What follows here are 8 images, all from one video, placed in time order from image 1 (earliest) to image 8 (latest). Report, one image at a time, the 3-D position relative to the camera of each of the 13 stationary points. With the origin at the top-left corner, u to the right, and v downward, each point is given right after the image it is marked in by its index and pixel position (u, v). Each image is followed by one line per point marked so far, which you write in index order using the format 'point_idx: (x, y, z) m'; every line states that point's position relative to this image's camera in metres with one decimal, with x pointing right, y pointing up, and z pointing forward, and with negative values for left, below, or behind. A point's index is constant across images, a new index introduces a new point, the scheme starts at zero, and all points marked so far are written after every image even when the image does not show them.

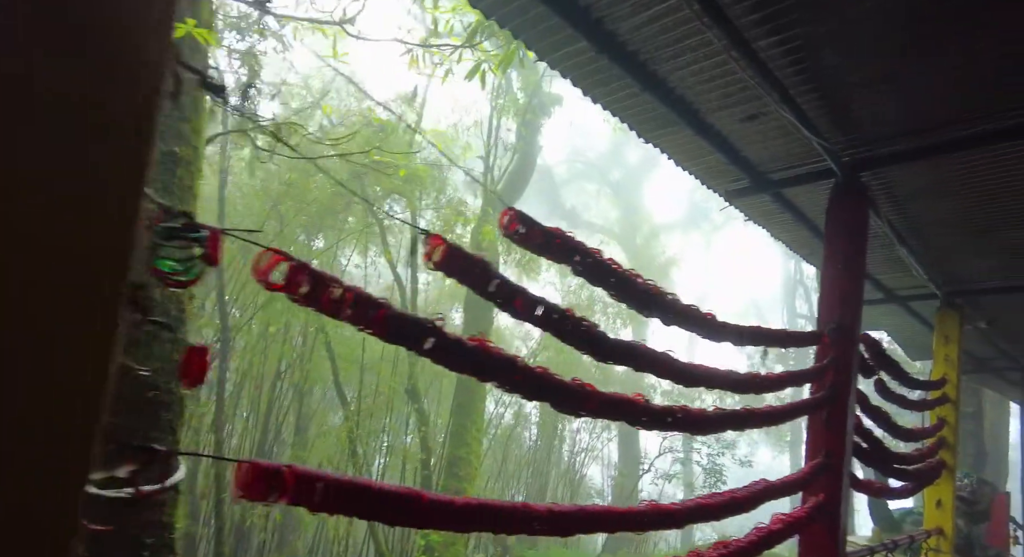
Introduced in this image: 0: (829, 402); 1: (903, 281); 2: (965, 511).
0: (+1.2, -0.5, +2.3) m
1: (+2.9, 0.0, +4.4) m
2: (+4.1, -2.1, +5.3) m
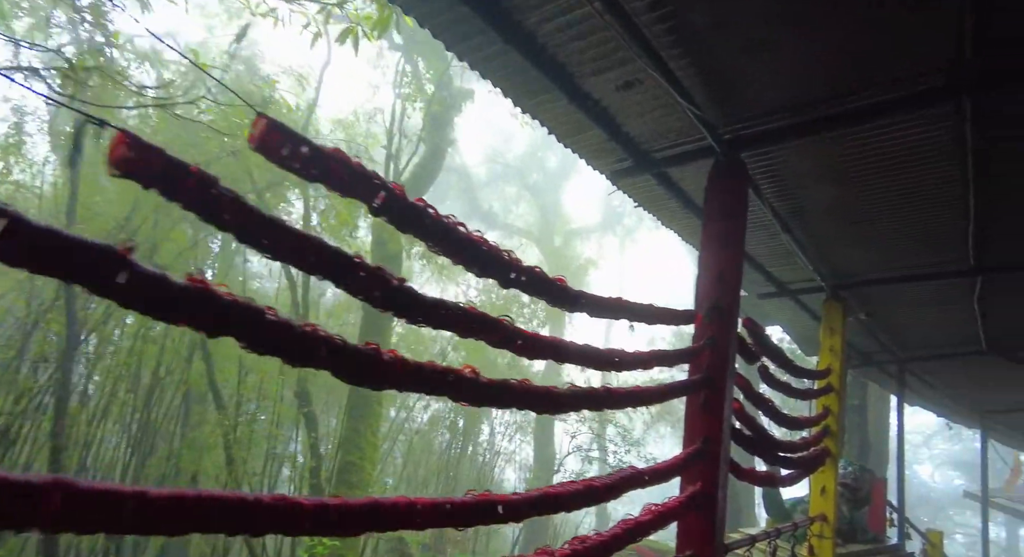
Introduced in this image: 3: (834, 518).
0: (+0.7, -0.4, +2.2) m
1: (+2.1, 0.0, +4.5) m
2: (+3.1, -2.0, +5.5) m
3: (+2.3, -1.7, +4.2) m
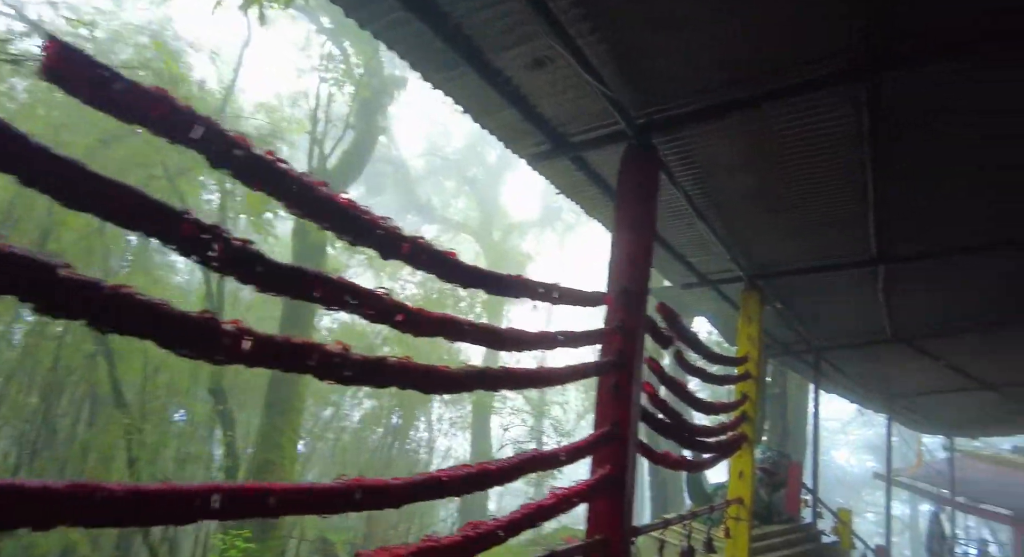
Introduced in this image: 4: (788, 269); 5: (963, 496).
0: (+0.4, -0.3, +2.2) m
1: (+1.6, +0.1, +4.6) m
2: (+2.5, -2.0, +5.7) m
3: (+1.7, -1.6, +4.3) m
4: (+2.1, +0.1, +4.6) m
5: (+9.2, -4.4, +12.0) m
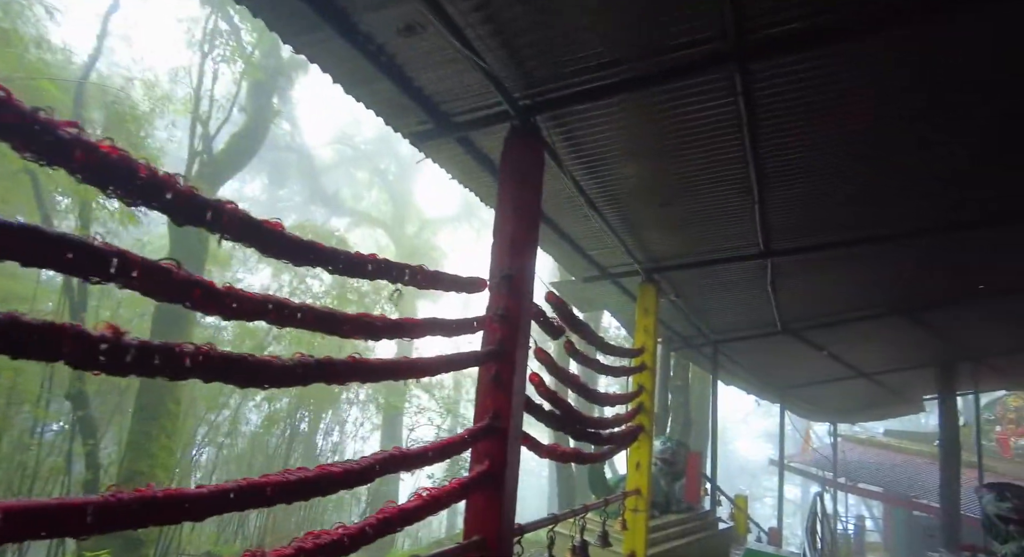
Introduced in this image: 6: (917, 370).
0: (-0.1, -0.3, +2.1) m
1: (+0.8, +0.2, +4.6) m
2: (+1.5, -1.9, +5.8) m
3: (+1.0, -1.6, +4.4) m
4: (+1.4, +0.1, +4.6) m
5: (+7.3, -4.4, +13.0) m
6: (+6.0, -1.4, +8.7) m
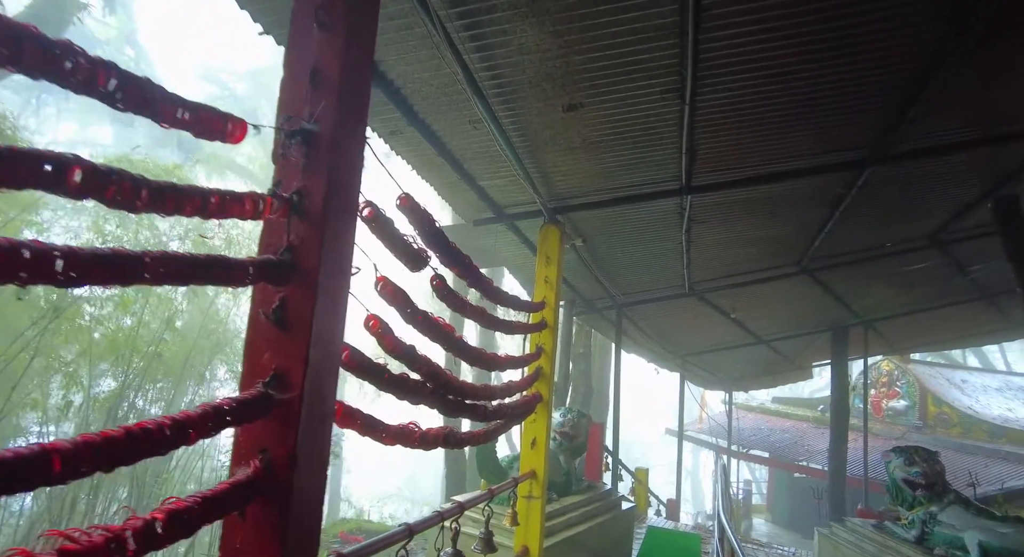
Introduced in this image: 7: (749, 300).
0: (-0.5, 0.0, +1.2) m
1: (0.0, +0.5, +3.7) m
2: (+0.5, -1.5, +5.1) m
3: (+0.2, -1.2, +3.6) m
4: (+0.5, +0.5, +3.9) m
5: (+5.0, -3.7, +13.2) m
6: (+4.4, -0.8, +8.6) m
7: (+2.8, -0.3, +7.0) m
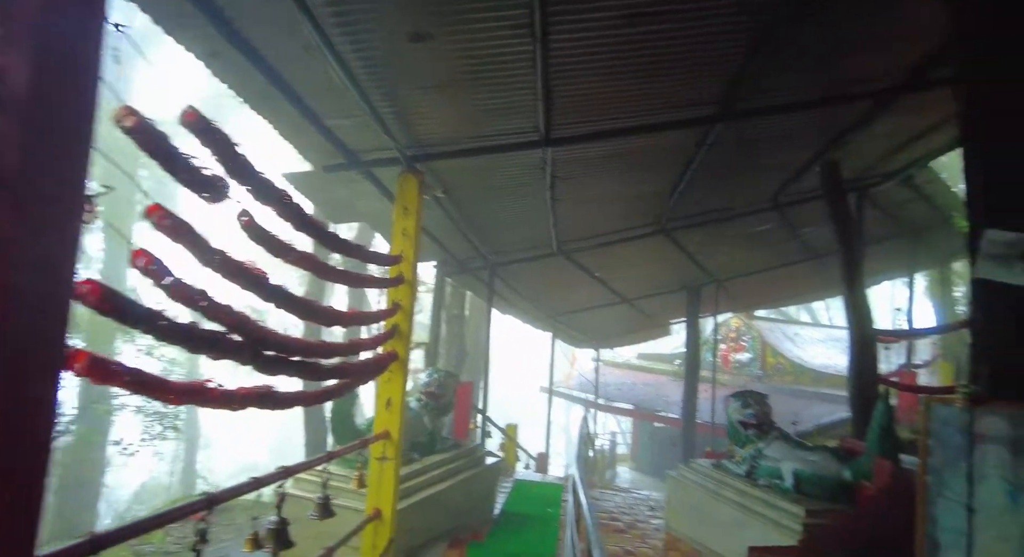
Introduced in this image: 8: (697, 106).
0: (-0.9, +0.1, +0.9) m
1: (-0.9, +0.8, +3.4) m
2: (-0.7, -1.1, +5.0) m
3: (-0.7, -0.9, +3.4) m
4: (-0.4, +0.8, +3.7) m
5: (+2.2, -2.8, +13.9) m
6: (+2.5, -0.2, +9.2) m
7: (+1.2, +0.2, +7.2) m
8: (+1.1, +1.0, +3.5) m
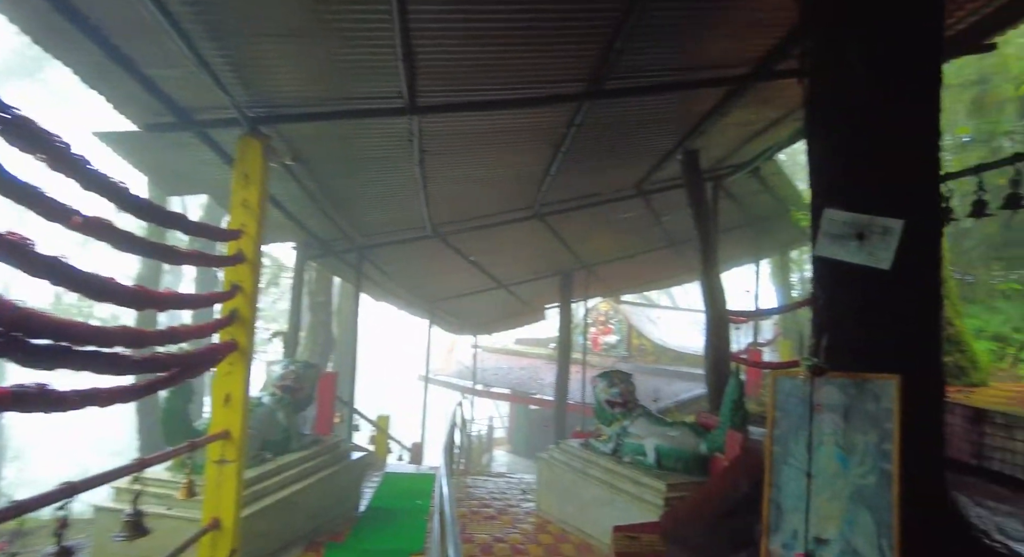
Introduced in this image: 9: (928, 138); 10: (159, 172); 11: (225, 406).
0: (-1.1, +0.2, +0.5) m
1: (-1.6, +0.9, +2.9) m
2: (-1.8, -1.0, +4.6) m
3: (-1.4, -0.8, +3.0) m
4: (-1.2, +0.9, +3.3) m
5: (-0.8, -2.5, +13.9) m
6: (+0.5, 0.0, +9.3) m
7: (-0.3, +0.4, +7.1) m
8: (+0.3, +1.2, +3.4) m
9: (+1.7, +0.6, +2.4) m
10: (-2.4, +0.7, +4.0) m
11: (-1.5, -0.7, +3.2) m
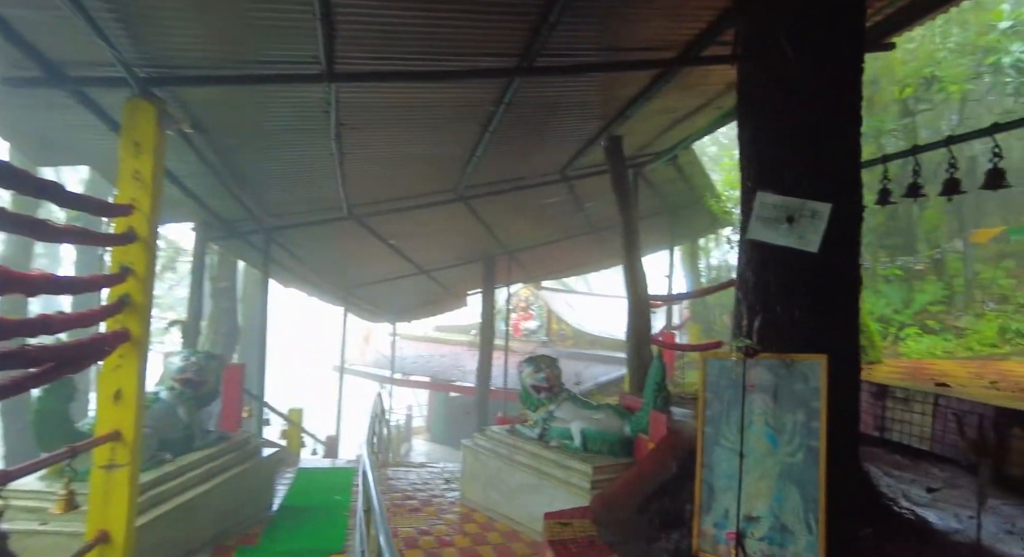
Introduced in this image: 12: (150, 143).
0: (-1.0, +0.2, +0.2) m
1: (-1.9, +1.0, +2.5) m
2: (-2.3, -0.8, +4.2) m
3: (-1.8, -0.7, +2.7) m
4: (-1.5, +1.0, +2.9) m
5: (-2.6, -2.2, +13.6) m
6: (-0.7, +0.2, +9.2) m
7: (-1.2, +0.6, +6.8) m
8: (-0.1, +1.2, +3.3) m
9: (+1.4, +0.6, +2.5) m
10: (-2.8, +0.8, +3.5) m
11: (-1.9, -0.6, +2.8) m
12: (-1.8, +0.7, +2.9) m
